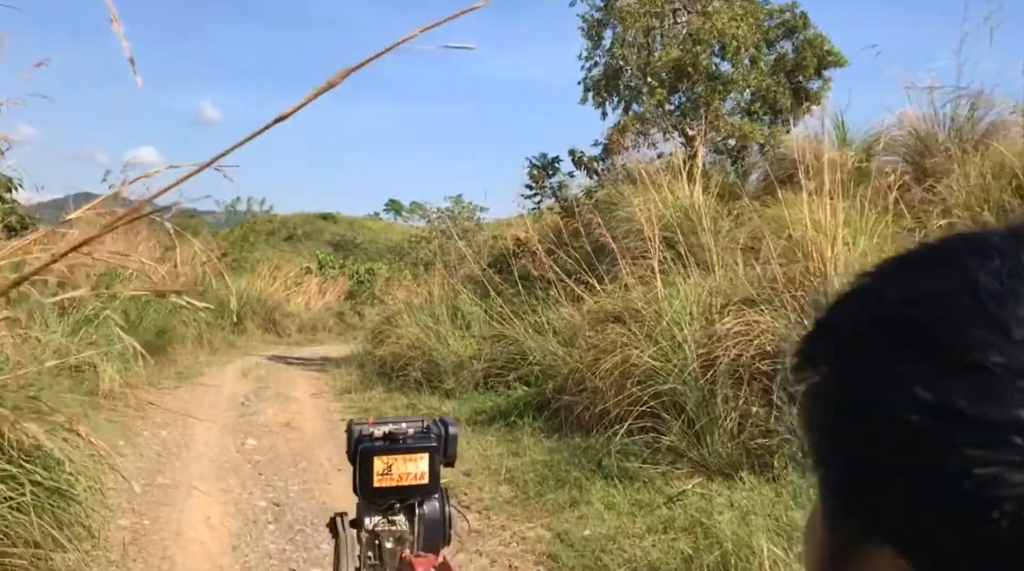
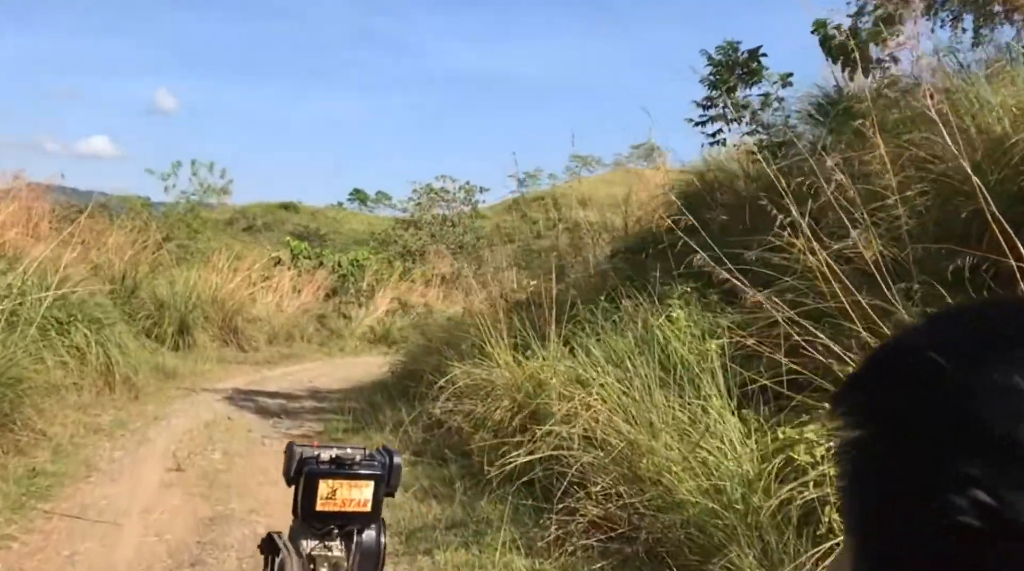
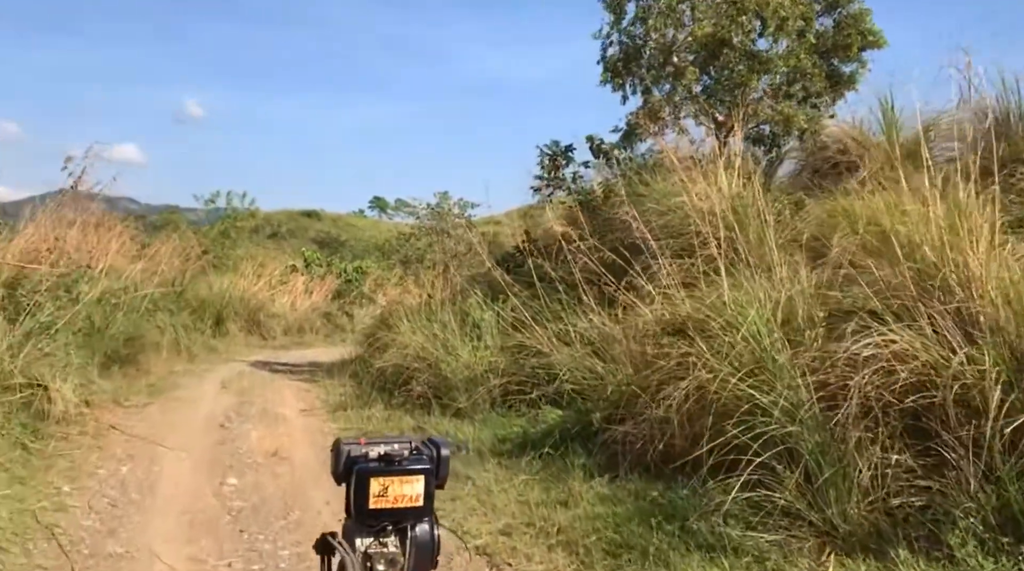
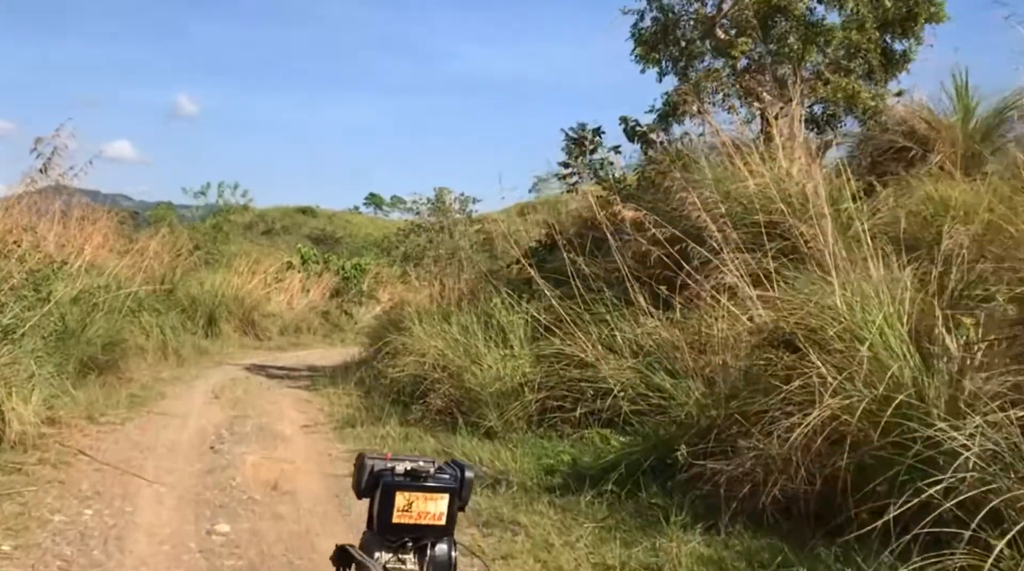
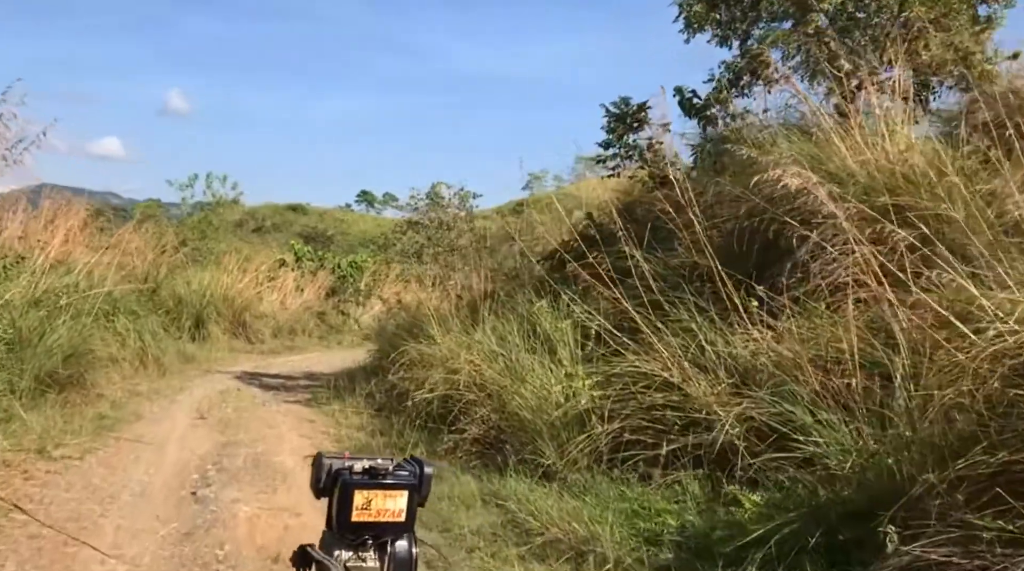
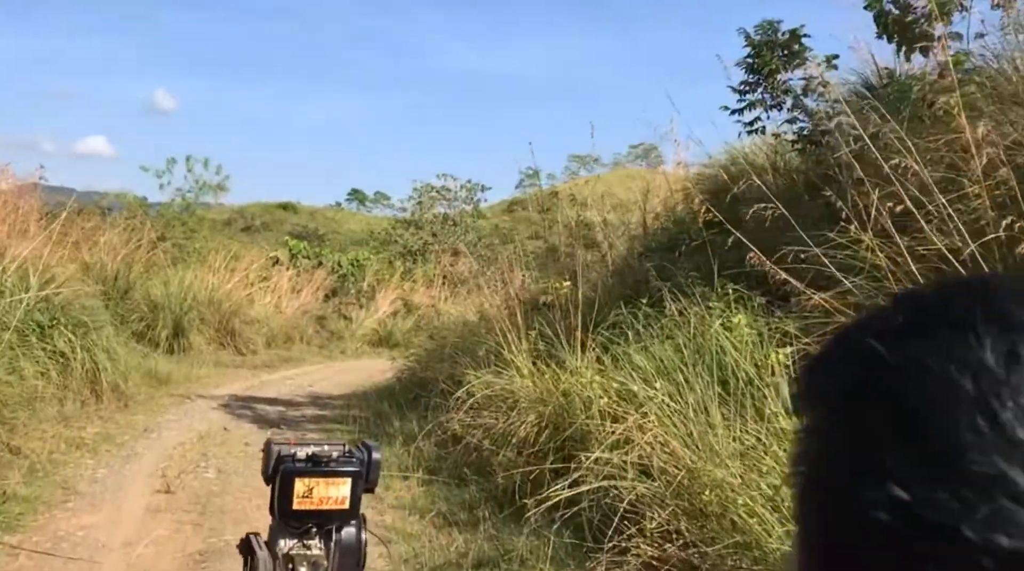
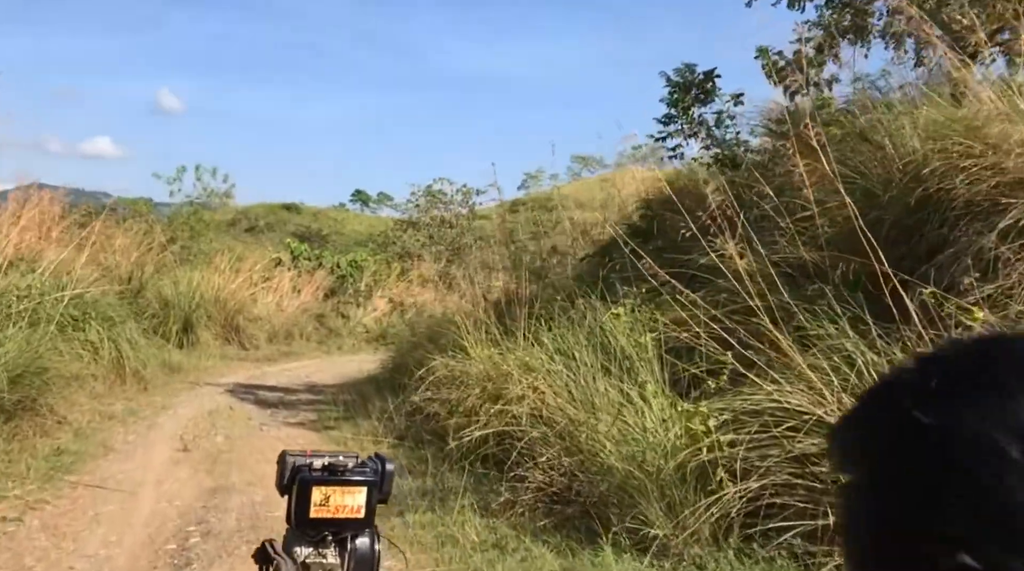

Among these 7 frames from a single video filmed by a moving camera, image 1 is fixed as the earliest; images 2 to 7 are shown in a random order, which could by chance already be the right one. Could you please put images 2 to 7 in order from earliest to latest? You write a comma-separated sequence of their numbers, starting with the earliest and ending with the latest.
3, 4, 5, 7, 2, 6
